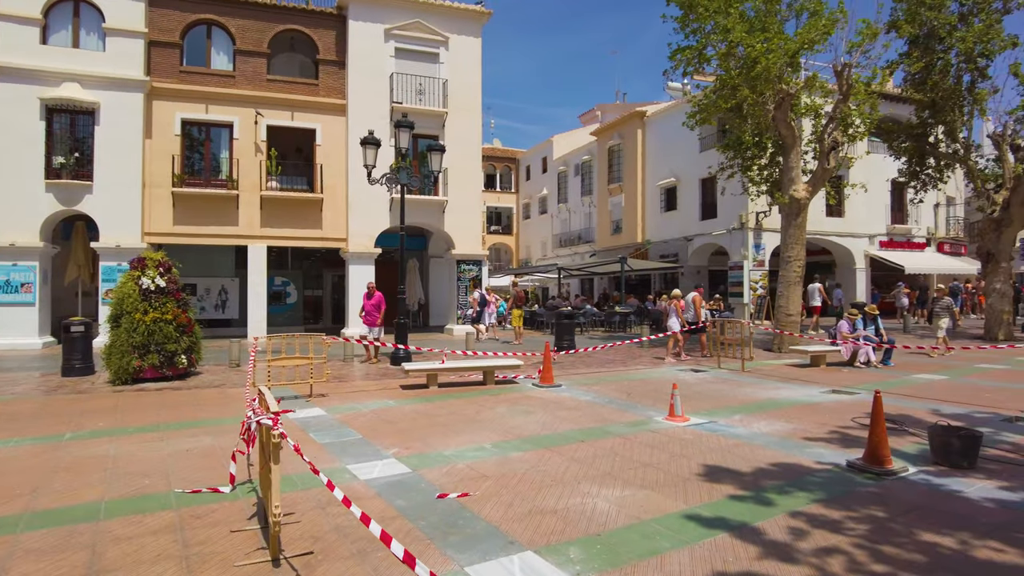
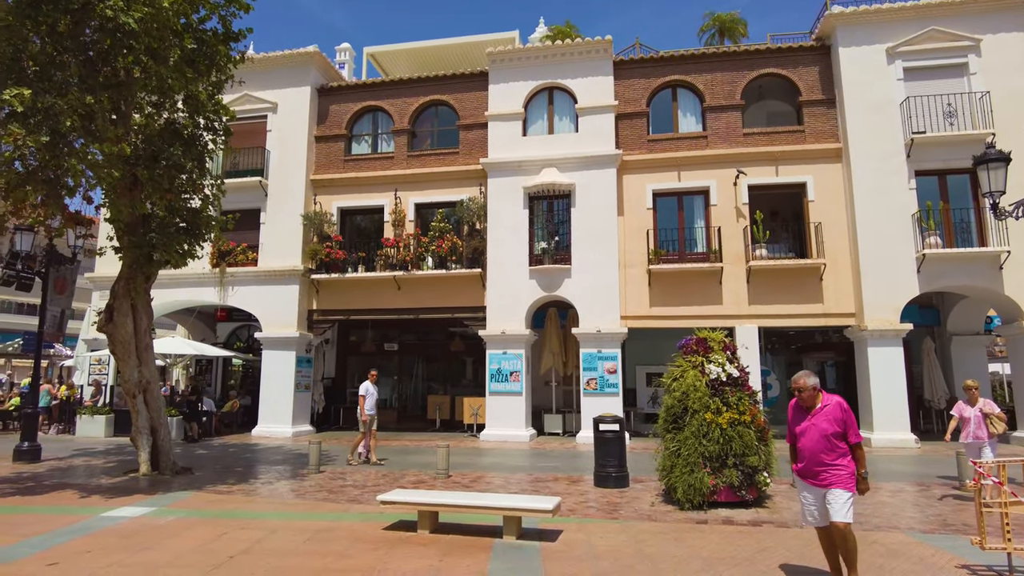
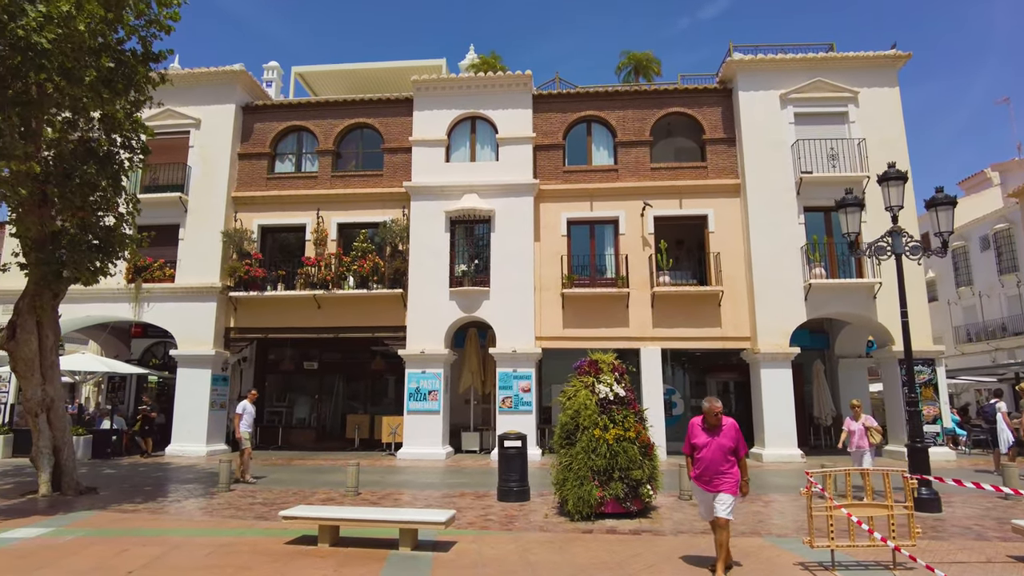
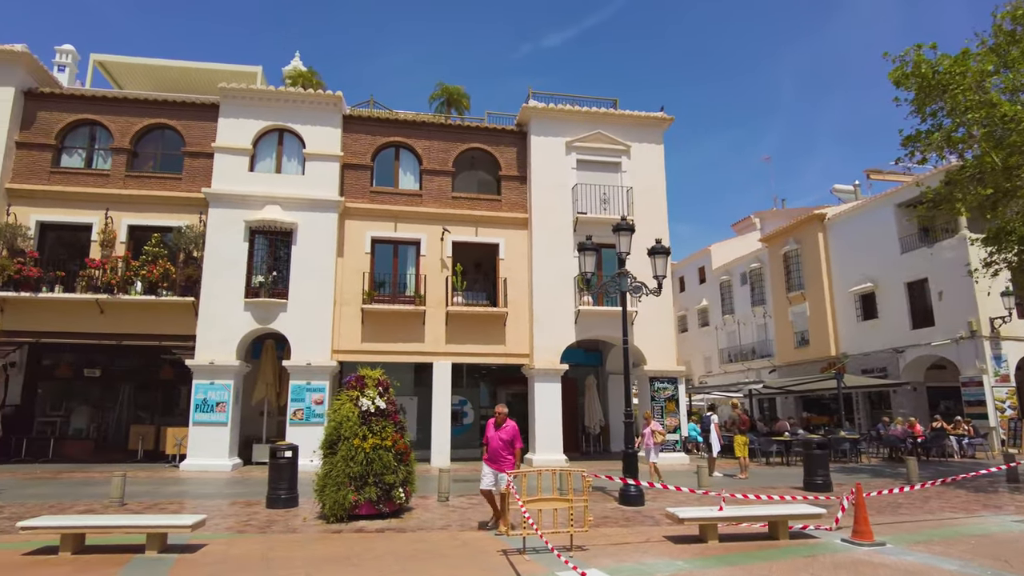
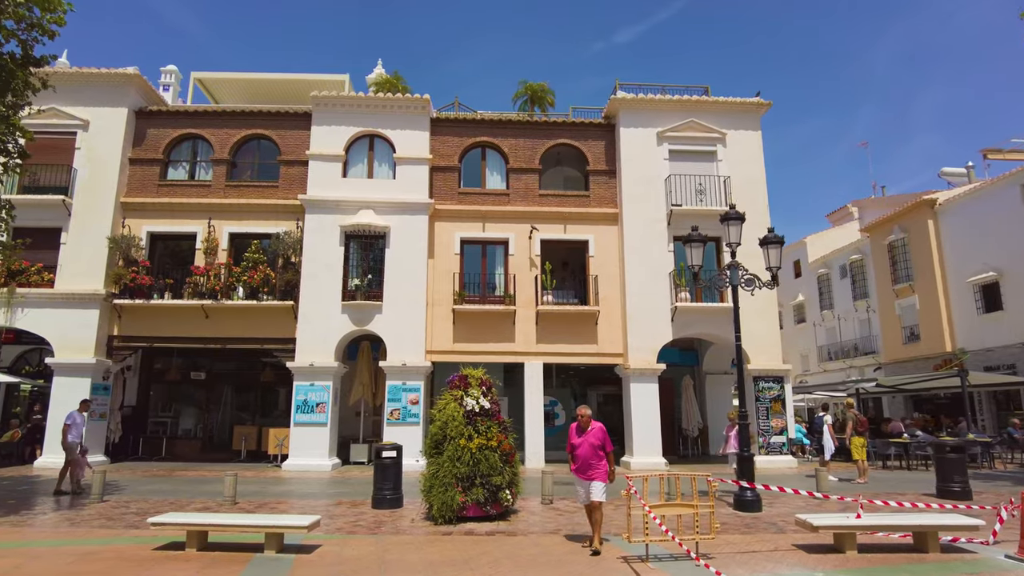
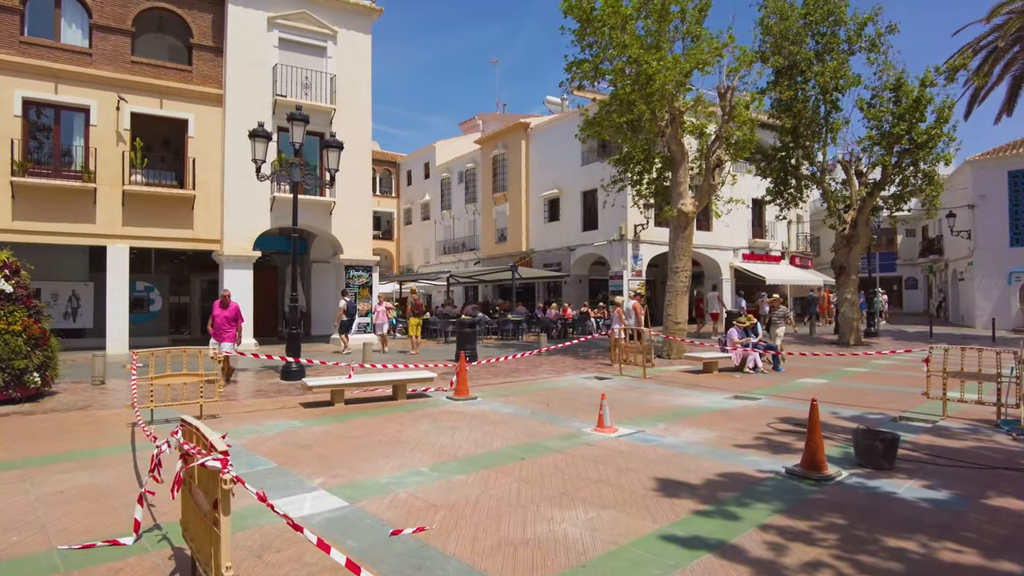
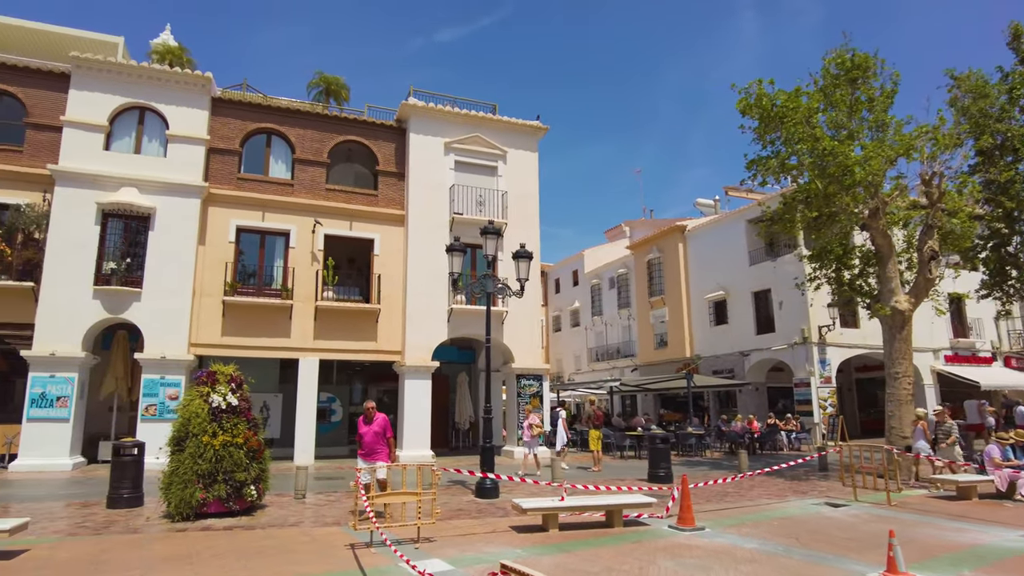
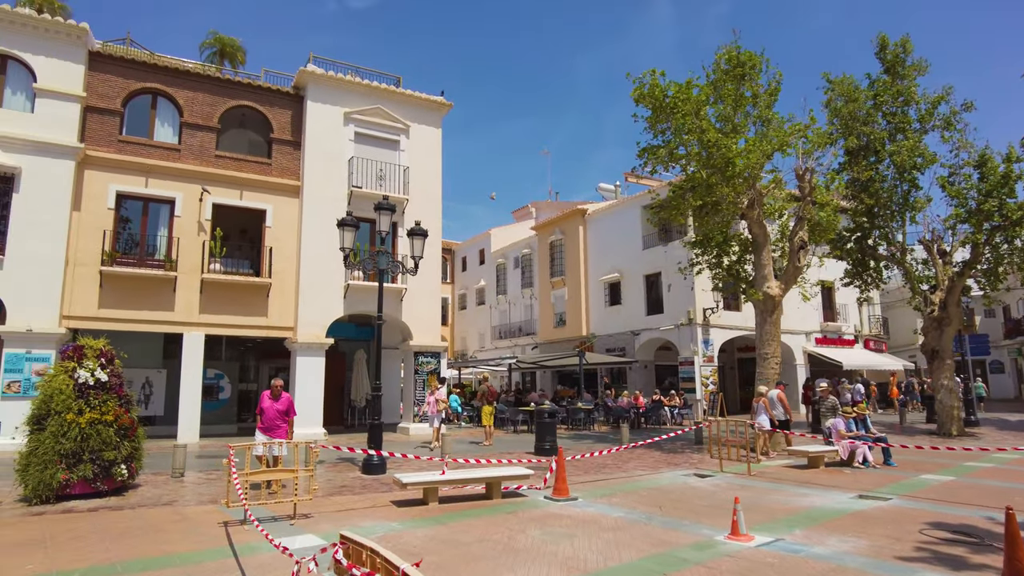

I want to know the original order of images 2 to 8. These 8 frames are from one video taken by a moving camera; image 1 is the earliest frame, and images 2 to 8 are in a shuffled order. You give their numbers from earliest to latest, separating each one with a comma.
6, 8, 7, 4, 5, 3, 2
